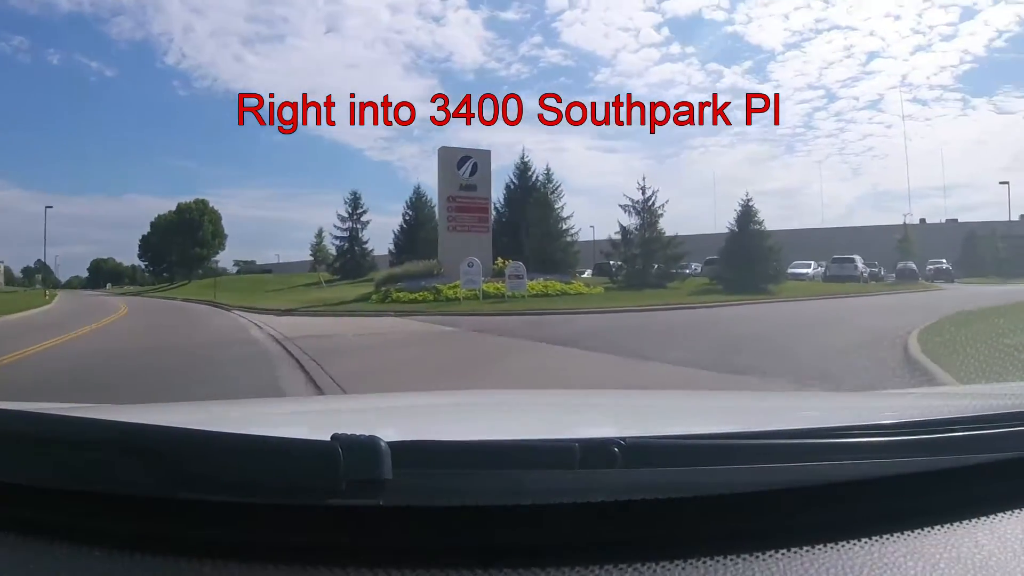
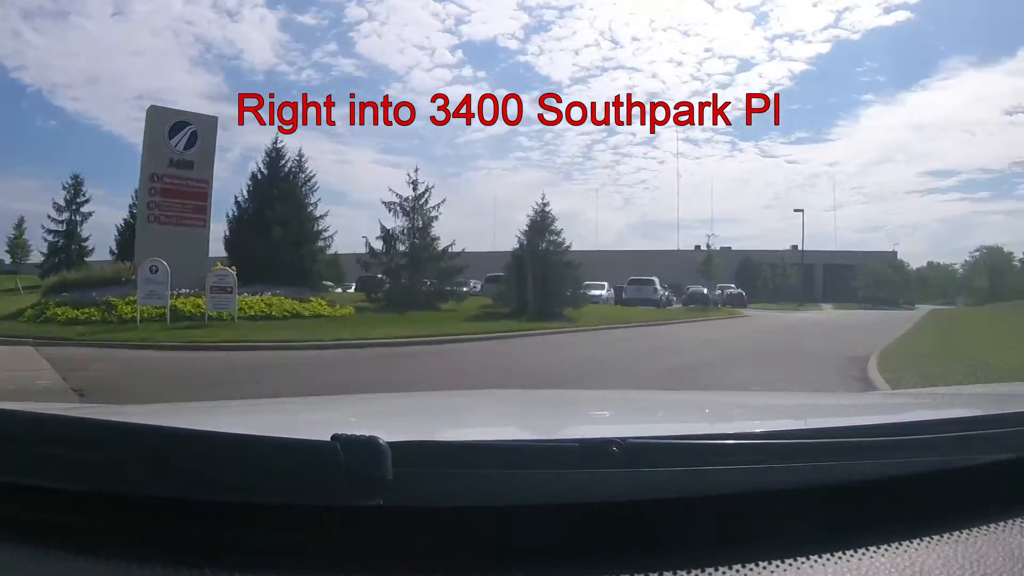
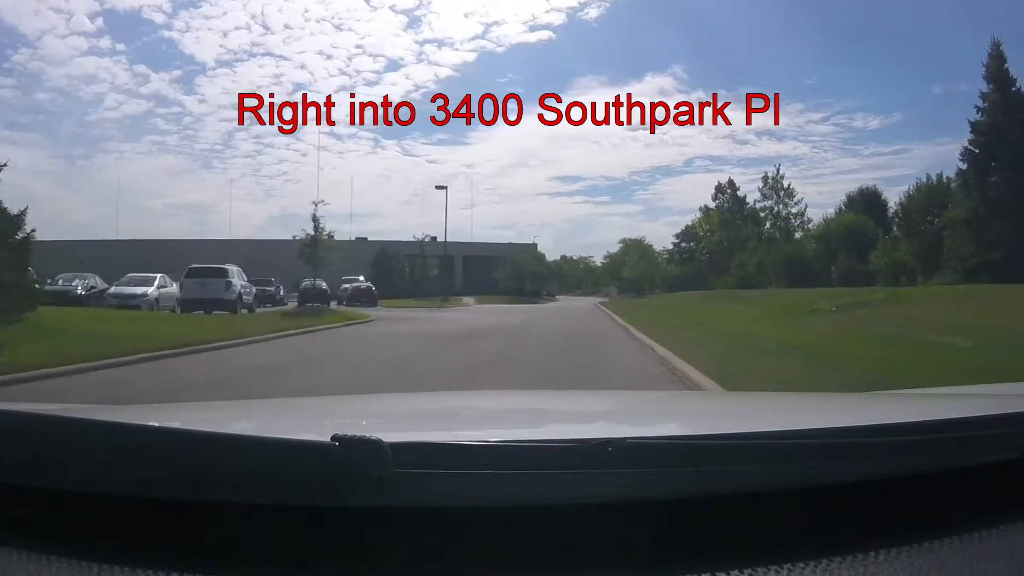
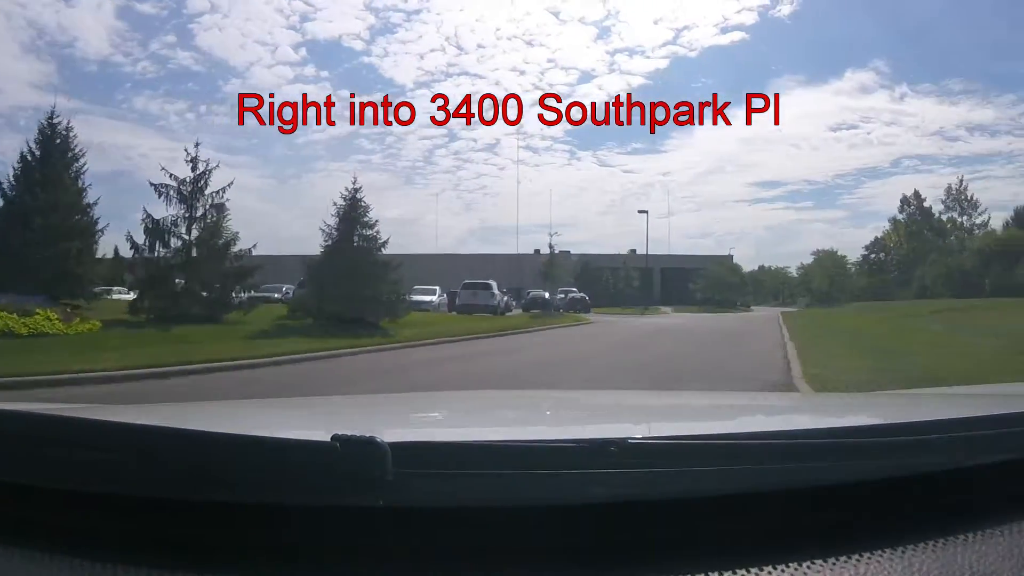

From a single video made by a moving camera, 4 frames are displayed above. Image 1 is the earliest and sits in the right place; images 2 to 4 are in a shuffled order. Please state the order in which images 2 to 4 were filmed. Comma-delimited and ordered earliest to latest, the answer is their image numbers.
2, 4, 3
